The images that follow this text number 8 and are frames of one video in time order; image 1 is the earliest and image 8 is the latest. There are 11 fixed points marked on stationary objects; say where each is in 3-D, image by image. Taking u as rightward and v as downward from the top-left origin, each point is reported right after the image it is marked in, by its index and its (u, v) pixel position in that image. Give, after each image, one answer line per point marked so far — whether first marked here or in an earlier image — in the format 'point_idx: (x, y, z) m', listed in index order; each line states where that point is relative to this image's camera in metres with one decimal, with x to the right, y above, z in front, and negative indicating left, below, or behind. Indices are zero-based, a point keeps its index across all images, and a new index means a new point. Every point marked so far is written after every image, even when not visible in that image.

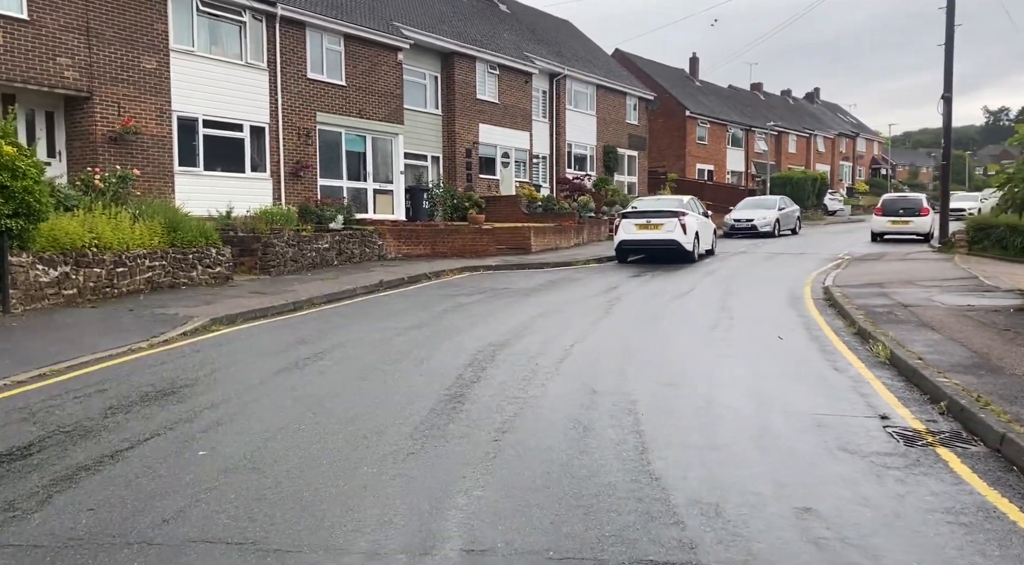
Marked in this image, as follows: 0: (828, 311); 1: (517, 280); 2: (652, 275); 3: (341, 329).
0: (+4.6, -0.4, +11.8) m
1: (+0.1, 0.0, +16.6) m
2: (+3.0, +0.2, +17.4) m
3: (-2.2, -0.6, +10.4) m
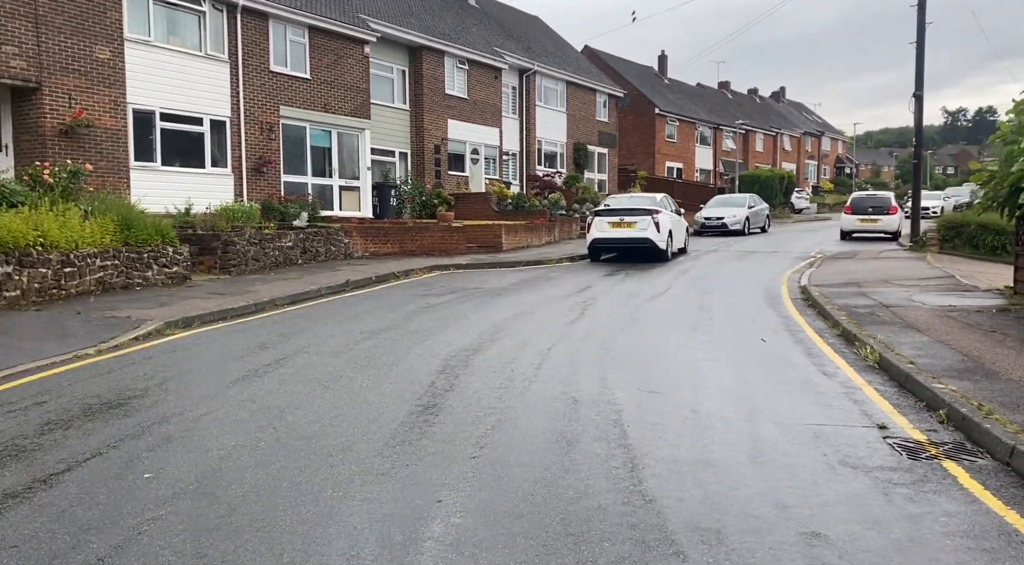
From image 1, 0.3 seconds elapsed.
0: (+4.2, -0.4, +11.5) m
1: (-0.4, 0.0, +16.1) m
2: (+2.4, +0.2, +17.1) m
3: (-2.5, -0.6, +9.9) m
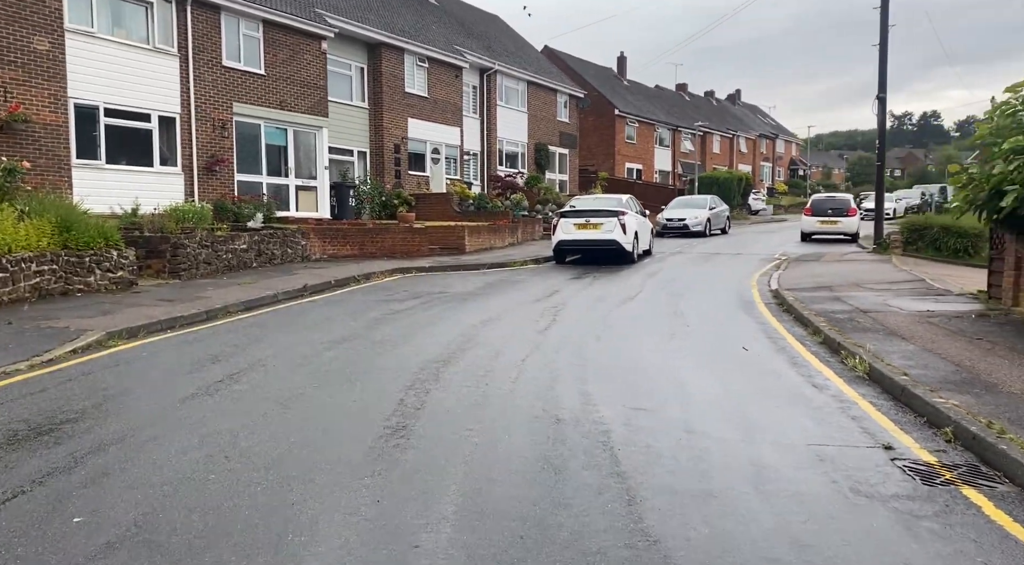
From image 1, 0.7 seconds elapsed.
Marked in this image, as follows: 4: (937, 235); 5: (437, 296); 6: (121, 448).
0: (+3.7, -0.5, +11.3) m
1: (-1.1, 0.0, +15.6) m
2: (+1.7, +0.1, +16.7) m
3: (-2.8, -0.7, +9.2) m
4: (+10.1, +1.1, +19.2) m
5: (-1.3, -0.2, +13.8) m
6: (-2.6, -1.1, +5.4) m
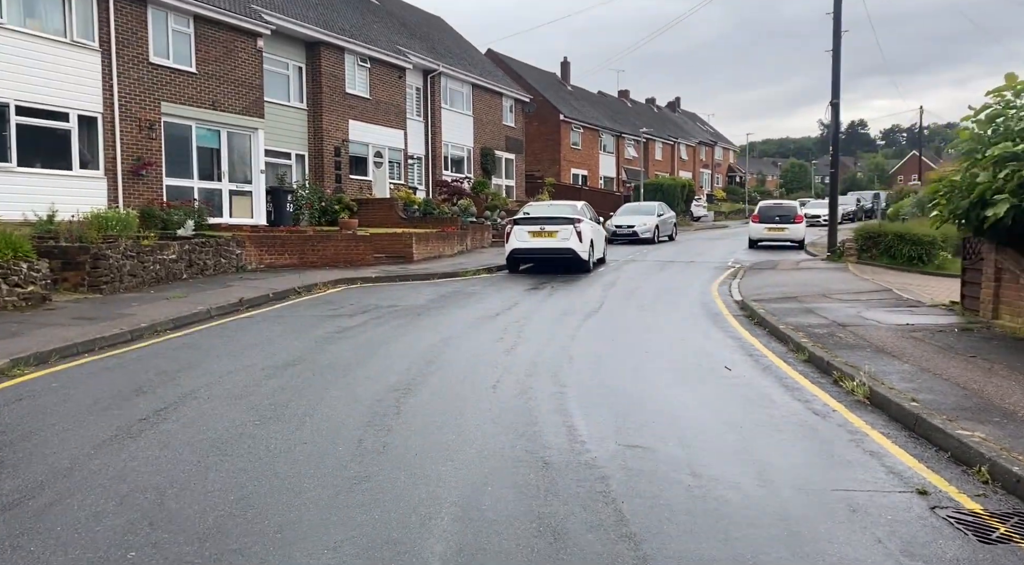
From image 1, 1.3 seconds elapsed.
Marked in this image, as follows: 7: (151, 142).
0: (+3.2, -0.6, +10.7) m
1: (-2.0, -0.2, +14.7) m
2: (+0.7, -0.1, +16.0) m
3: (-3.2, -0.9, +8.2) m
4: (+8.9, +0.9, +19.1) m
5: (-2.0, -0.4, +12.9) m
6: (-2.7, -1.2, +4.3) m
7: (-8.7, +3.4, +19.5) m
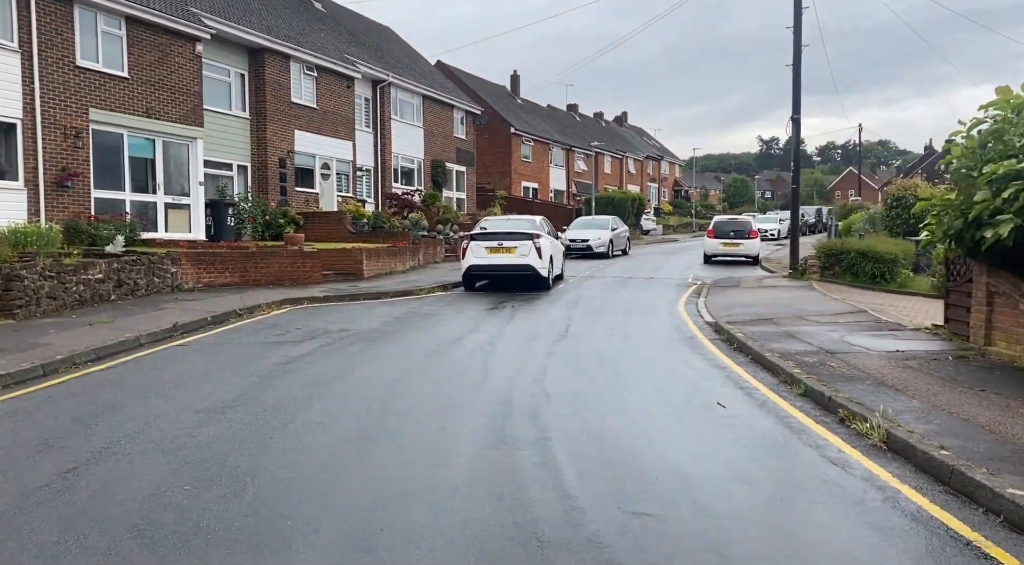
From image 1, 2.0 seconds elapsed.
0: (+2.8, -0.9, +10.0) m
1: (-2.6, -0.6, +13.6) m
2: (0.0, -0.5, +15.1) m
3: (-3.5, -1.1, +7.0) m
4: (+7.9, +0.5, +18.8) m
5: (-2.5, -0.8, +11.8) m
6: (-2.6, -1.5, +3.3) m
7: (-9.7, +2.9, +18.1) m
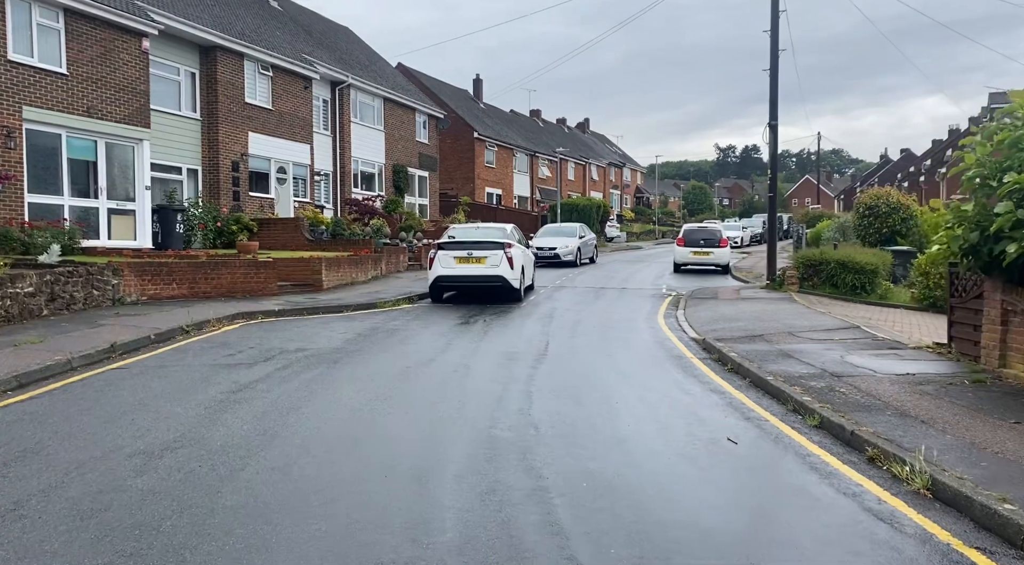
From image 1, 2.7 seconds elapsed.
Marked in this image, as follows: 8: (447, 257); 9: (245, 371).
0: (+2.5, -1.1, +9.2) m
1: (-3.1, -0.8, +12.6) m
2: (-0.5, -0.7, +14.2) m
3: (-3.5, -1.3, +5.9) m
4: (+7.2, +0.3, +18.3) m
5: (-2.9, -1.0, +10.8) m
6: (-2.6, -1.6, +2.2) m
7: (-10.3, +2.7, +16.7) m
8: (-1.4, +0.5, +16.8) m
9: (-3.2, -1.1, +9.7) m
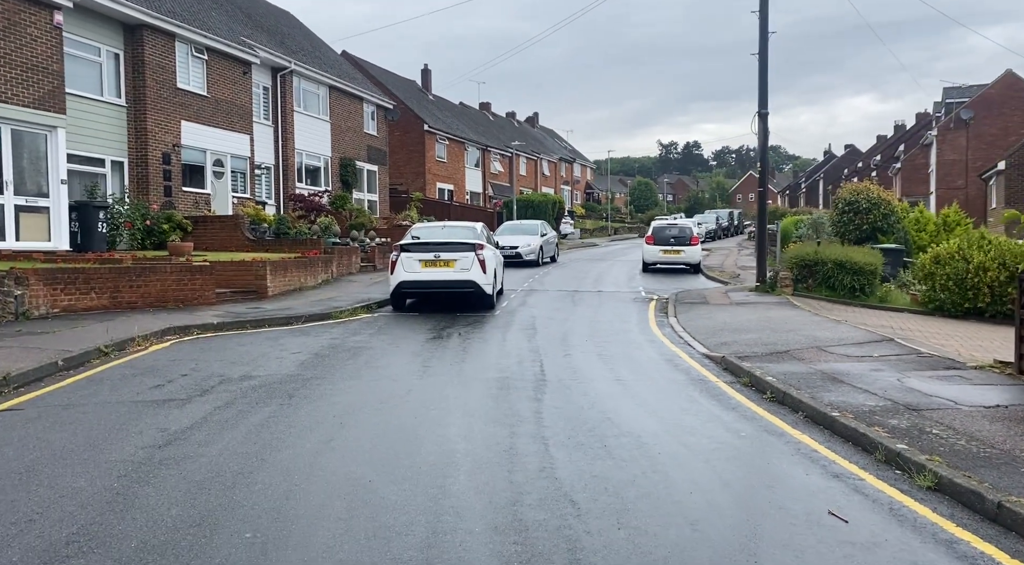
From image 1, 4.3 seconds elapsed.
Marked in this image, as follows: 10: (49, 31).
0: (+2.6, -1.2, +7.6) m
1: (-3.3, -1.0, +10.5) m
2: (-0.9, -0.8, +12.3) m
3: (-3.3, -1.5, +3.9) m
4: (+6.6, +0.2, +16.9) m
5: (-2.9, -1.1, +8.8) m
6: (-2.0, -1.8, +0.2) m
7: (-10.8, +2.5, +14.1) m
8: (-1.9, +0.4, +14.8) m
9: (-3.2, -1.2, +7.7) m
10: (-10.0, +5.4, +17.6) m
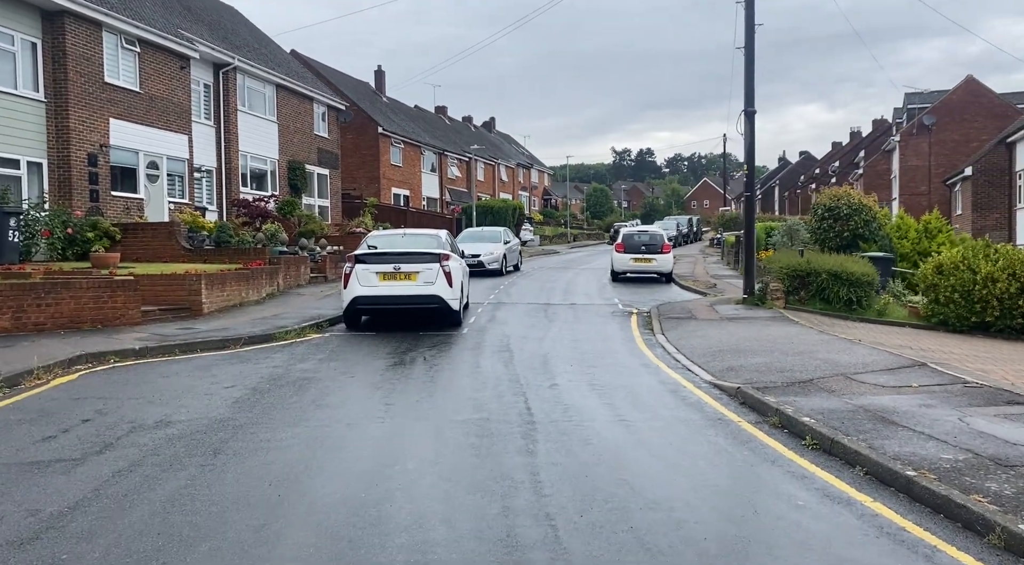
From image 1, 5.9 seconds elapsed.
0: (+2.5, -1.4, +6.1) m
1: (-3.5, -1.2, +8.7) m
2: (-1.2, -1.0, +10.6) m
3: (-3.1, -1.7, +2.1) m
4: (+6.0, 0.0, +15.7) m
5: (-3.1, -1.3, +6.9) m
6: (-1.7, -1.9, -1.5) m
7: (-11.3, +2.2, +11.9) m
8: (-2.4, +0.1, +13.1) m
9: (-3.3, -1.4, +5.9) m
10: (-10.7, +5.1, +15.4) m
